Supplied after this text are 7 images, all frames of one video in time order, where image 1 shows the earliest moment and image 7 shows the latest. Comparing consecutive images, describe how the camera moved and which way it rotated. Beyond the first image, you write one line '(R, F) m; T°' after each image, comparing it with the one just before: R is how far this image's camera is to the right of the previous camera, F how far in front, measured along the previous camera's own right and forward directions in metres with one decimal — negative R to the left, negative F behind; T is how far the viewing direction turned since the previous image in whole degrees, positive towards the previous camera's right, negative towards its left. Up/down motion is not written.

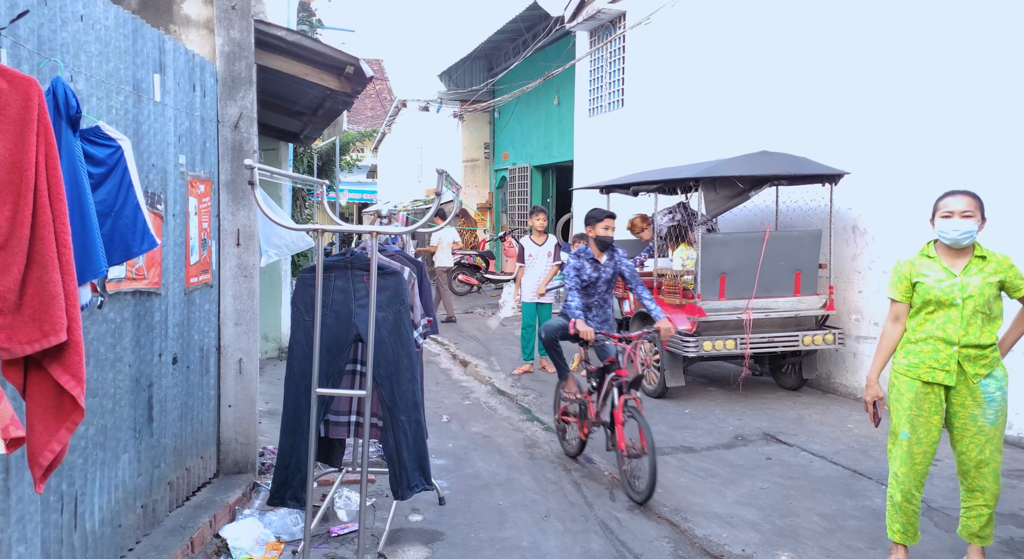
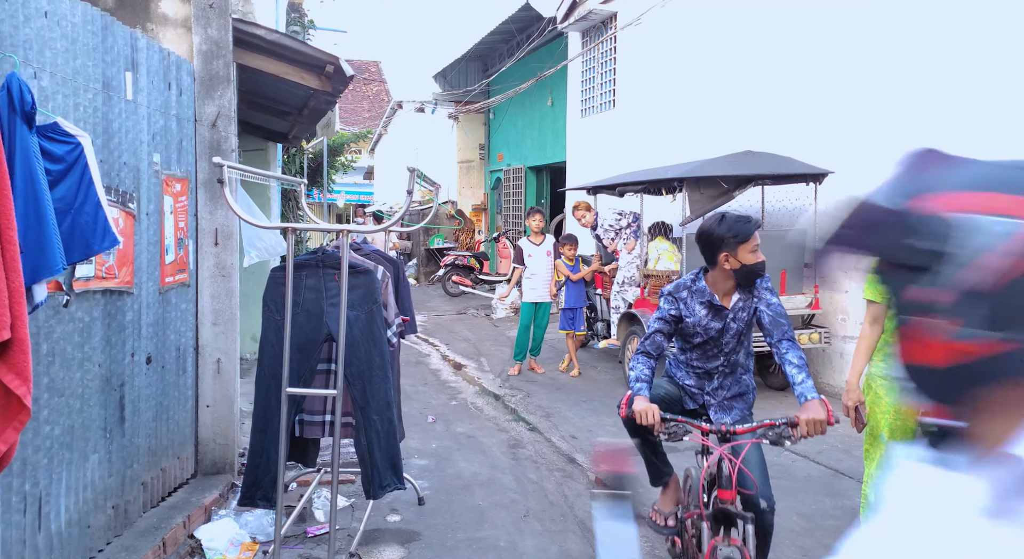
(+0.1, 0.0) m; 0°
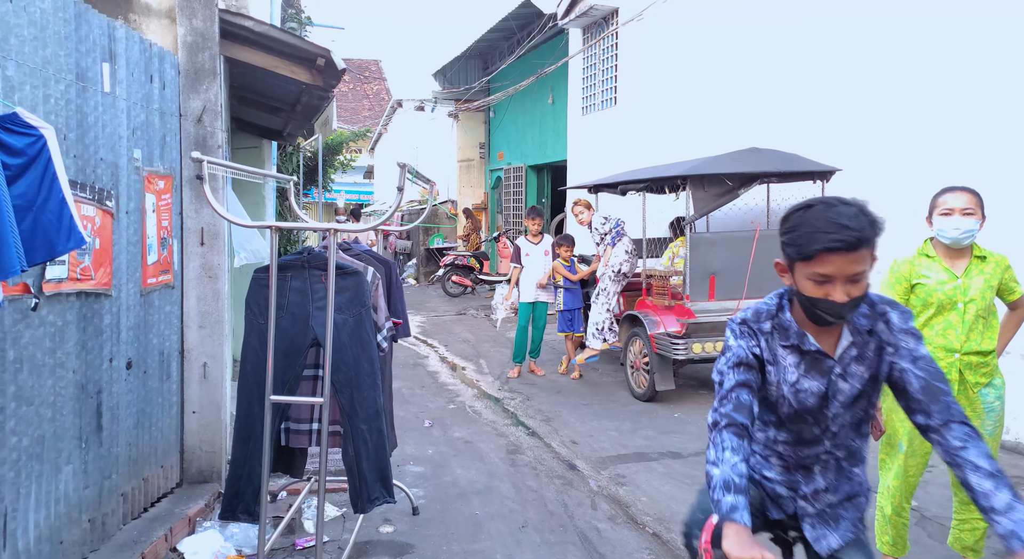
(0.0, +0.2) m; 0°
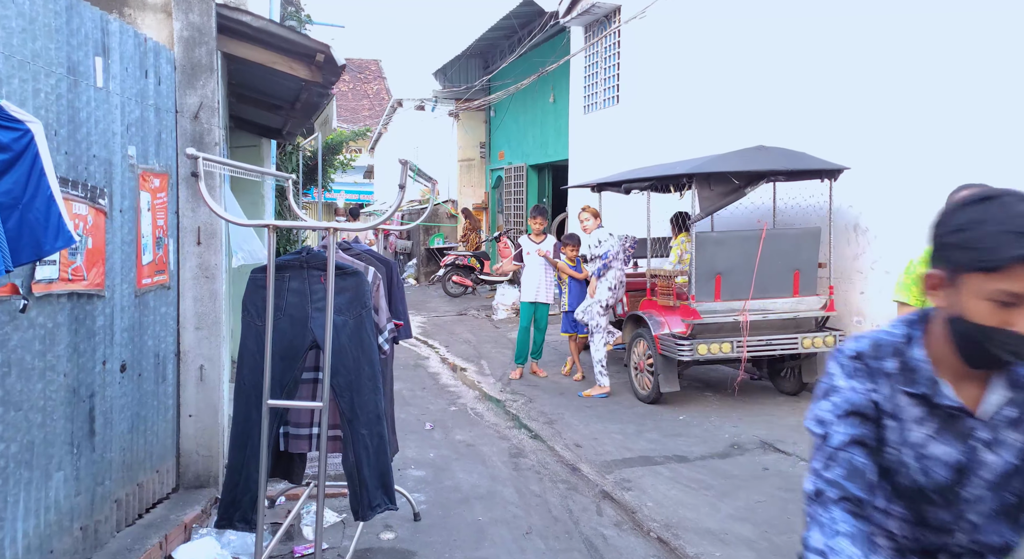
(0.0, +0.1) m; 0°
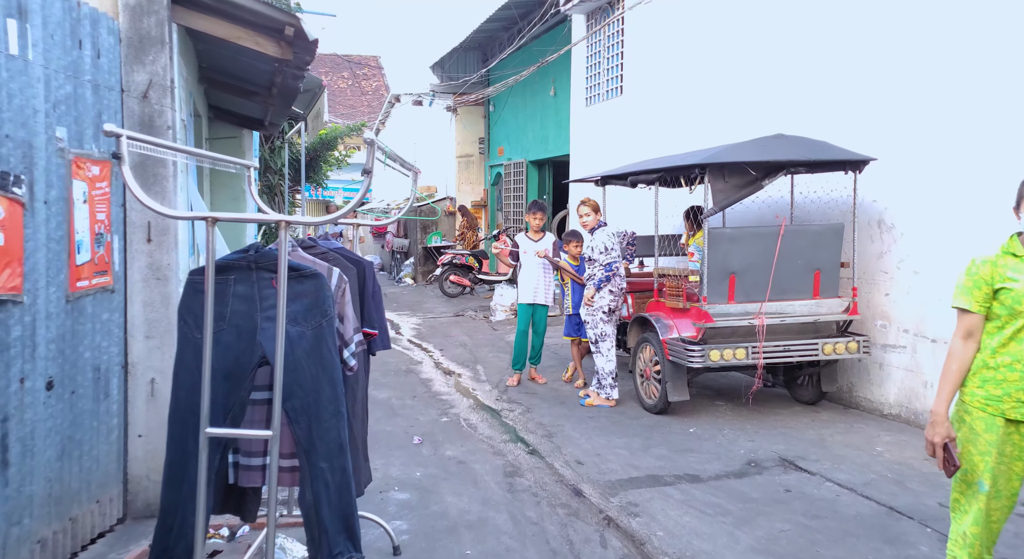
(0.0, +0.5) m; 0°
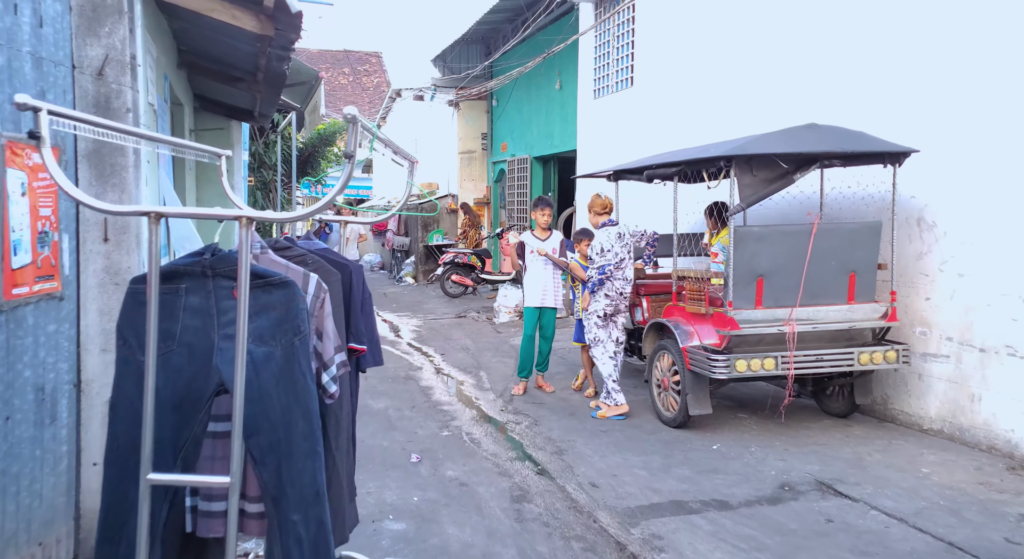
(0.0, +0.5) m; 0°
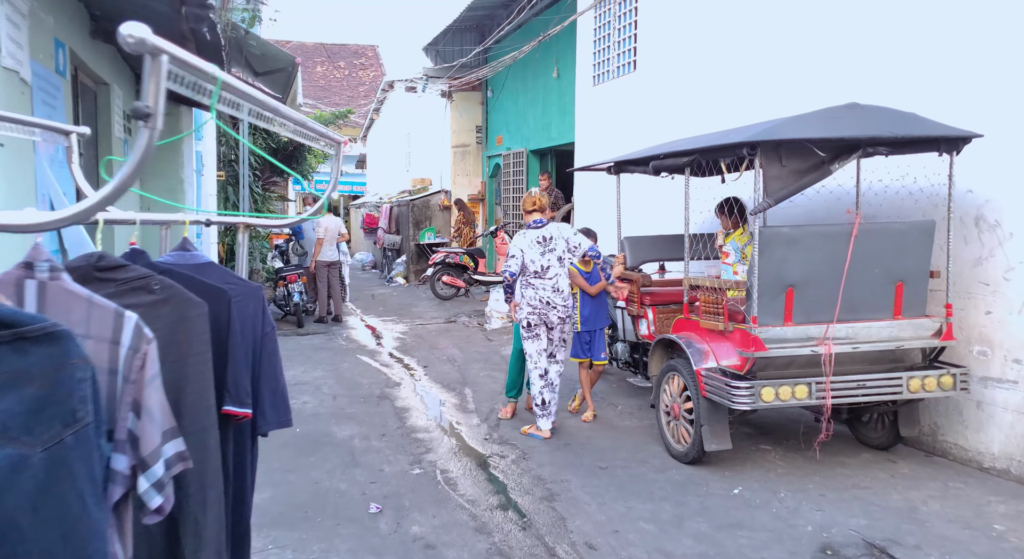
(+0.1, +0.9) m; 0°
